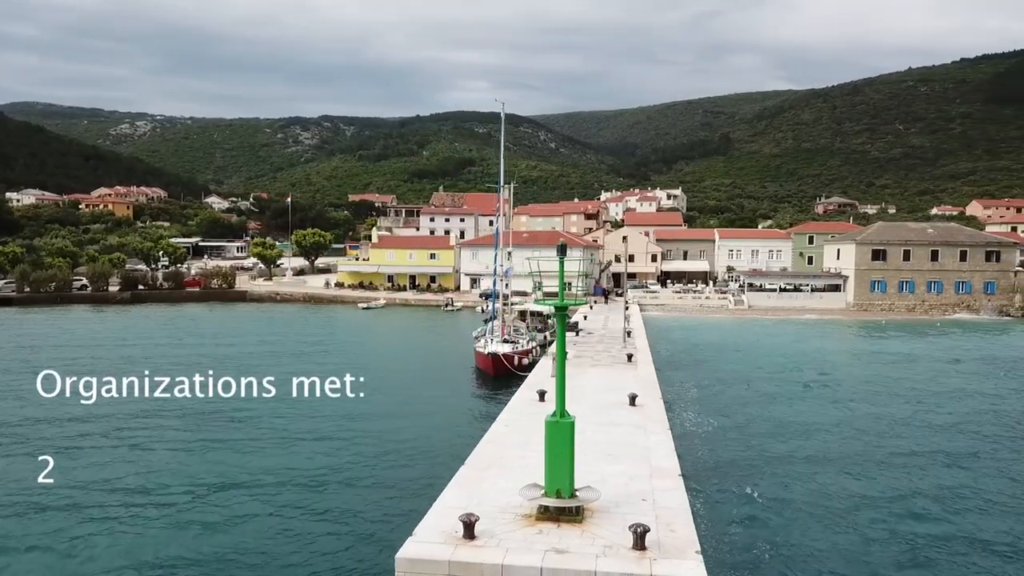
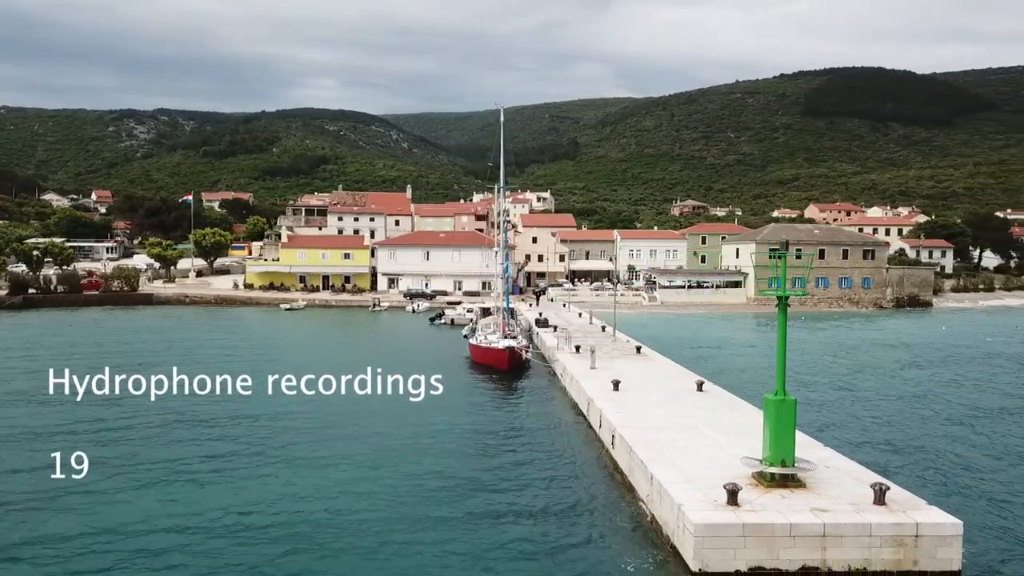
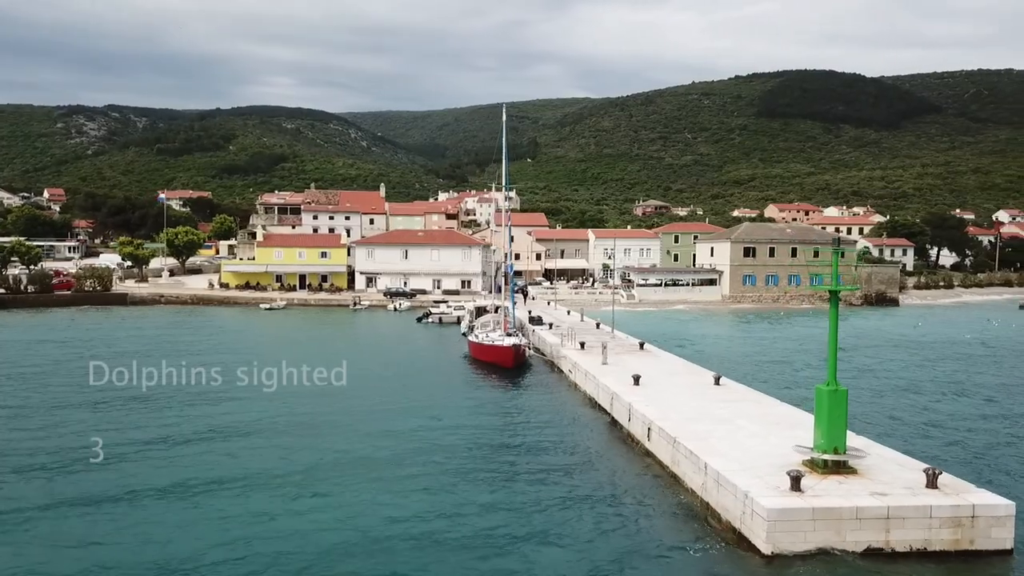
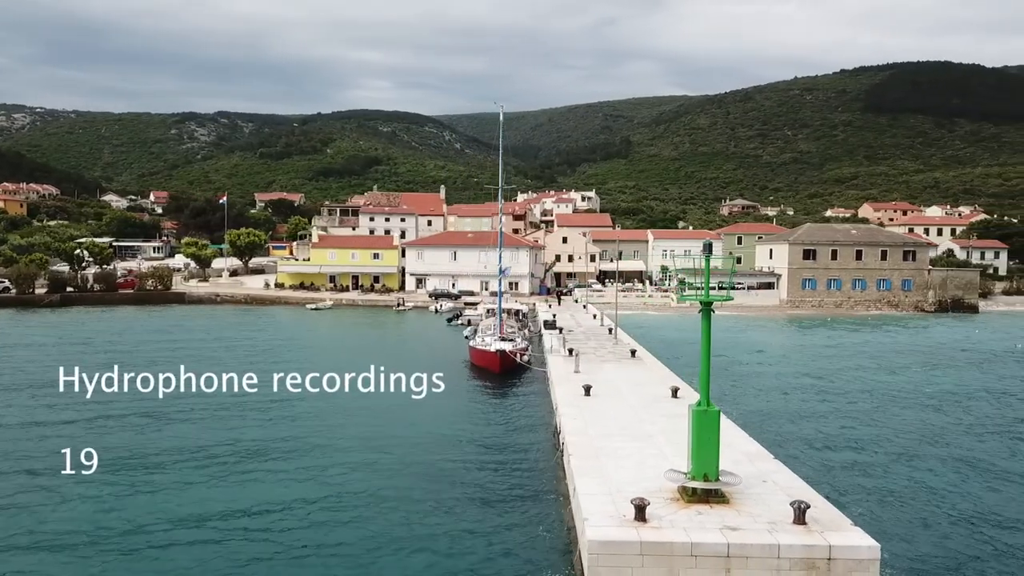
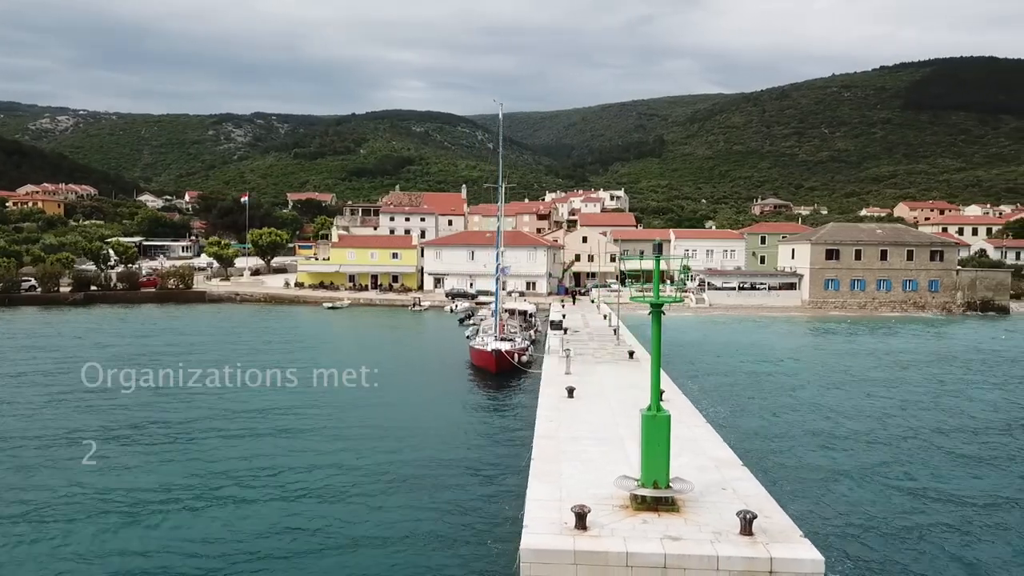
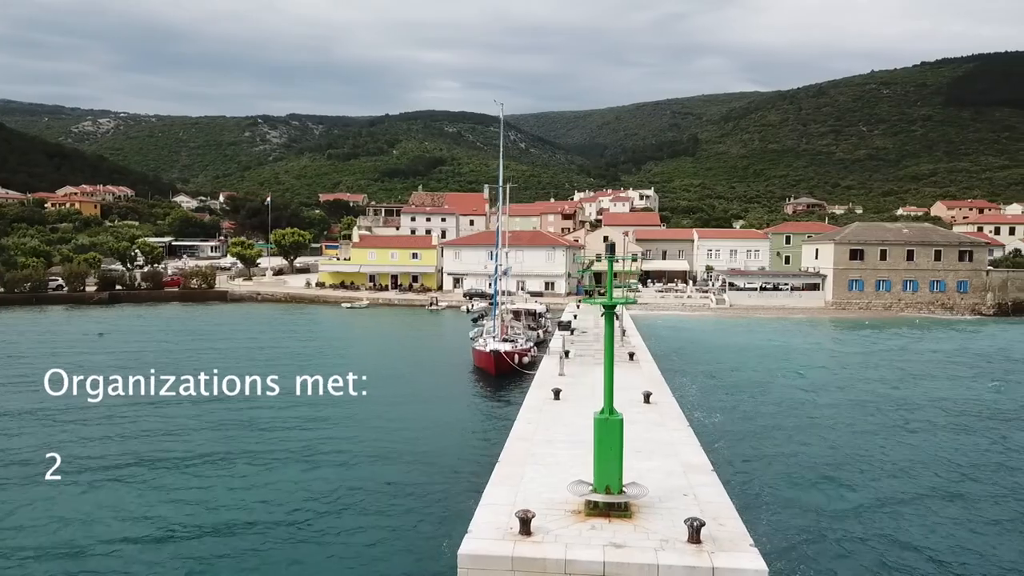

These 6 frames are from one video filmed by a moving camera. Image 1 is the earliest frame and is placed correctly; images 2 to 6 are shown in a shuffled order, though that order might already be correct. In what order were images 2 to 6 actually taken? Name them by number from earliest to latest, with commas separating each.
6, 5, 4, 2, 3
